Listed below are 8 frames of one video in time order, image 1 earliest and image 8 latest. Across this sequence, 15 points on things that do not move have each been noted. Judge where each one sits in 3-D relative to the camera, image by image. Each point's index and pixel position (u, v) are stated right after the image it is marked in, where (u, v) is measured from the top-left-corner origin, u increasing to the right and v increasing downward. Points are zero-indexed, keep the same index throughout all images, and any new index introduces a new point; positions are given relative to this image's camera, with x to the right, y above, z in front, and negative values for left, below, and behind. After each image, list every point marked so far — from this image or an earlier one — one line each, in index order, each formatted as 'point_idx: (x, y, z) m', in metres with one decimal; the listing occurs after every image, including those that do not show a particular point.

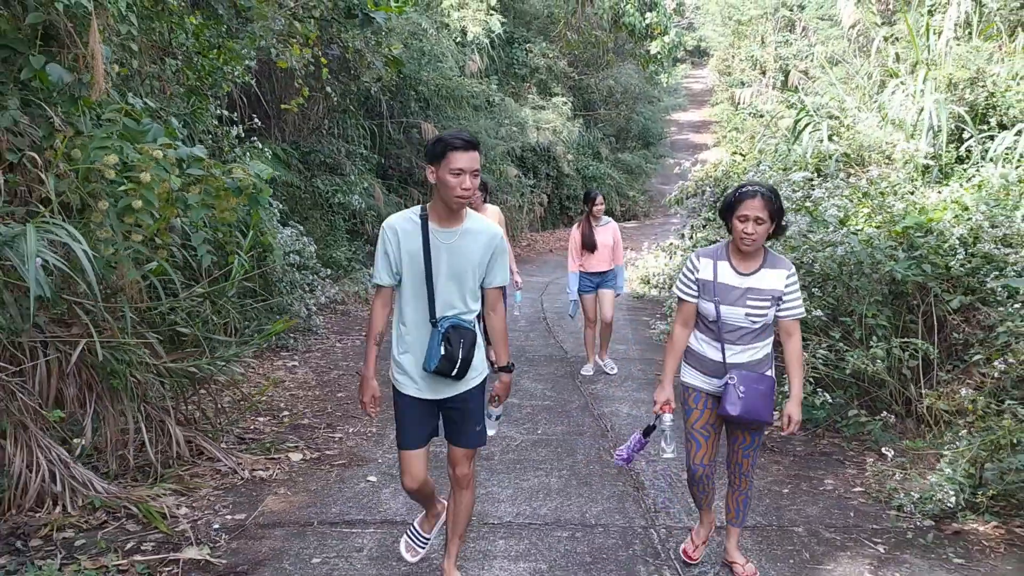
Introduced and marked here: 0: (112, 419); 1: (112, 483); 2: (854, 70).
0: (-1.7, -0.6, +3.8) m
1: (-1.7, -0.8, +3.7) m
2: (+3.9, +2.5, +10.2) m
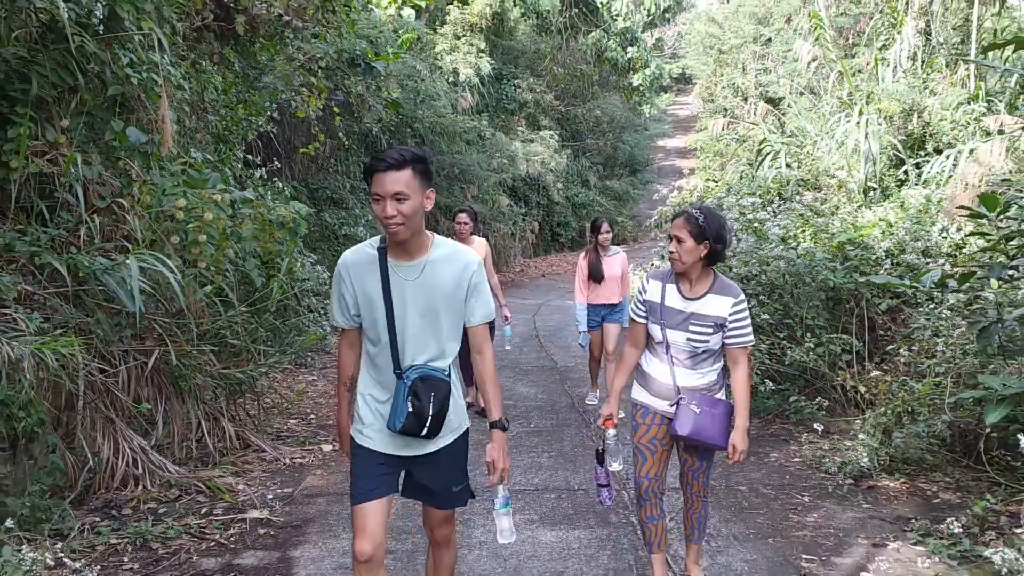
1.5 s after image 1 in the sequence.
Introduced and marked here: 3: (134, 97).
0: (-1.7, -0.7, +4.6) m
1: (-1.7, -0.9, +4.5) m
2: (+3.8, +2.4, +11.1) m
3: (-1.9, +1.0, +4.5) m
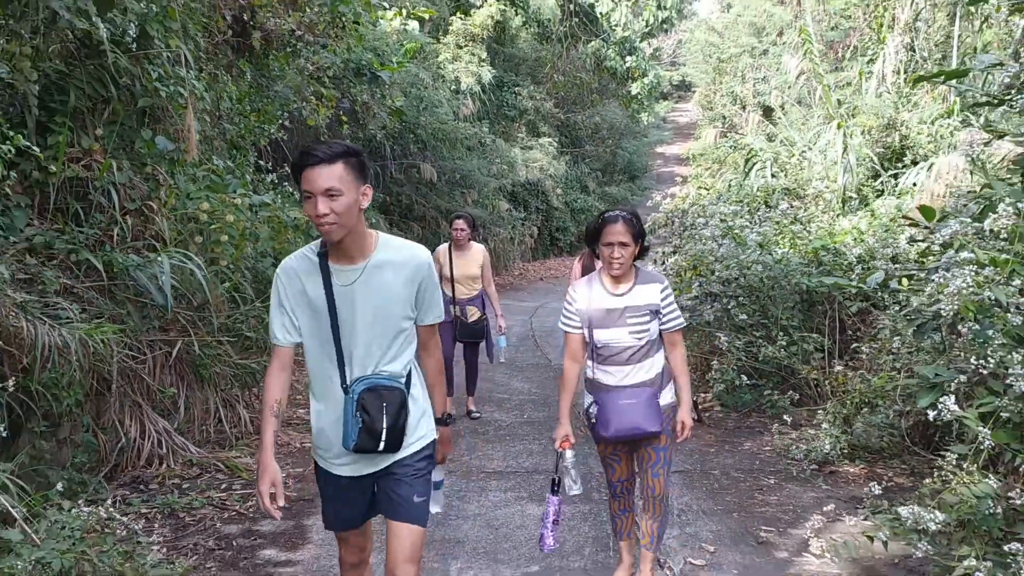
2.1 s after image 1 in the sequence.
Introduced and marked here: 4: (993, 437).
0: (-1.8, -0.6, +5.0) m
1: (-1.7, -0.9, +4.9) m
2: (+3.7, +2.3, +11.6) m
3: (-1.9, +1.0, +4.9) m
4: (+1.4, -0.4, +2.6) m
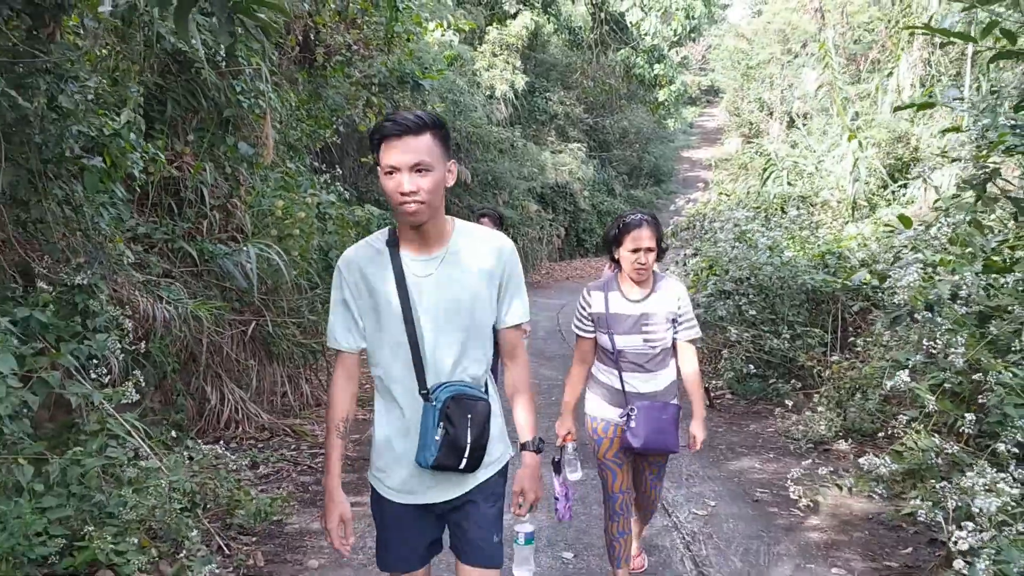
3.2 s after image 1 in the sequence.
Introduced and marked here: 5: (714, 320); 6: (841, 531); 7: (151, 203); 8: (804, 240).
0: (-1.6, -0.6, +5.7) m
1: (-1.5, -0.8, +5.6) m
2: (+4.2, +2.2, +12.1) m
3: (-1.7, +1.1, +5.6) m
4: (+1.6, -0.4, +3.3) m
5: (+1.6, -0.3, +7.1) m
6: (+1.4, -1.0, +3.8) m
7: (-2.1, +0.5, +5.3) m
8: (+2.4, +0.4, +7.3) m
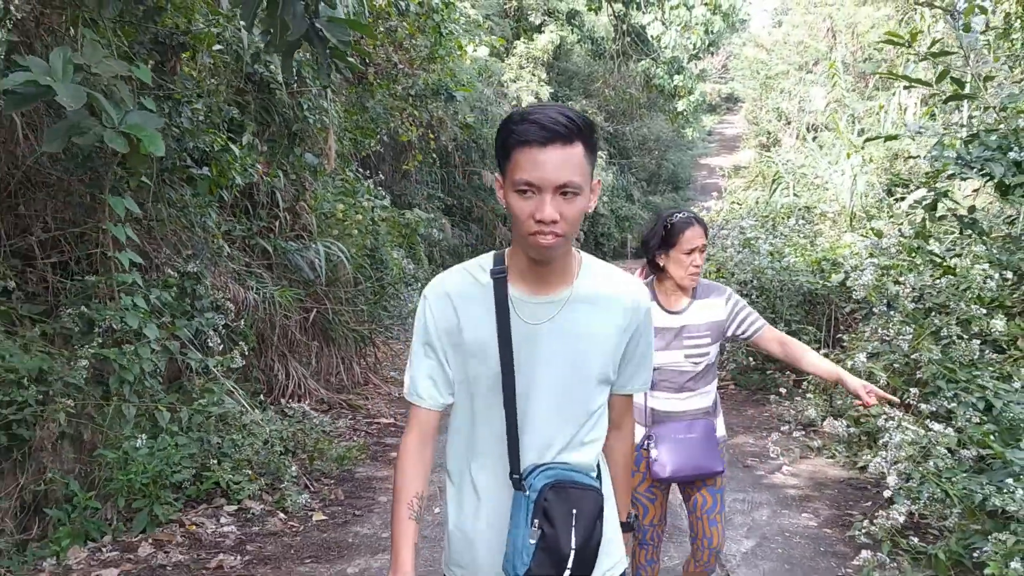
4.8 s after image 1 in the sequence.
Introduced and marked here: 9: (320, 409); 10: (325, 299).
0: (-1.4, -0.5, +6.6) m
1: (-1.3, -0.7, +6.5) m
2: (+4.6, +2.2, +12.8) m
3: (-1.5, +1.1, +6.5) m
4: (+1.7, -0.4, +4.0) m
5: (+1.8, -0.3, +7.9) m
6: (+1.6, -1.0, +4.6) m
7: (-1.9, +0.6, +6.1) m
8: (+2.6, +0.4, +8.1) m
9: (-1.3, -0.8, +6.1) m
10: (-1.3, -0.1, +6.3) m
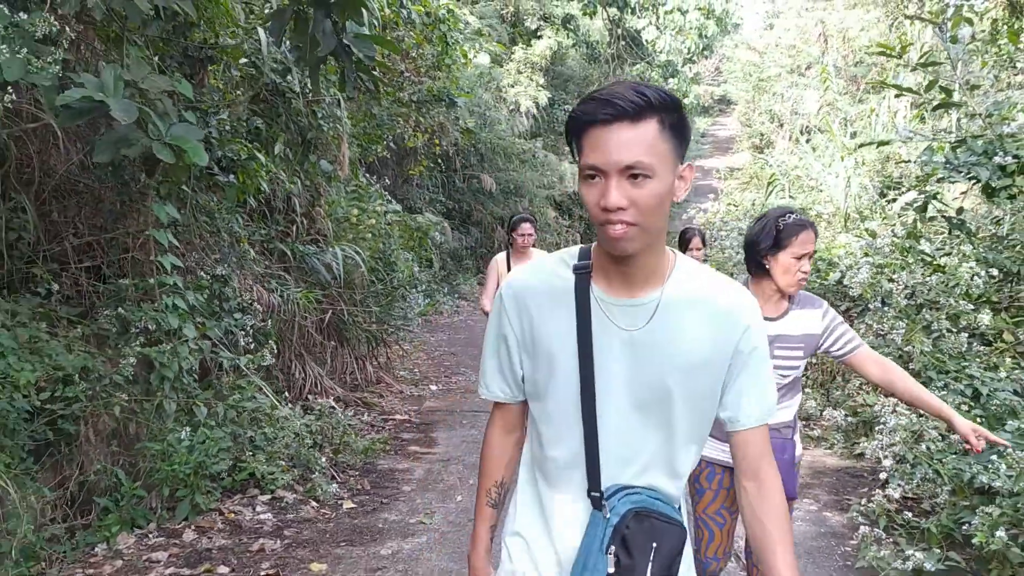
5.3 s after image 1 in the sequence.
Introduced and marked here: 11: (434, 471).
0: (-1.3, -0.5, +6.8) m
1: (-1.3, -0.8, +6.7) m
2: (+4.6, +2.2, +13.1) m
3: (-1.4, +1.1, +6.7) m
4: (+1.8, -0.4, +4.3) m
5: (+1.9, -0.3, +8.2) m
6: (+1.6, -1.0, +4.8) m
7: (-1.9, +0.6, +6.3) m
8: (+2.7, +0.4, +8.3) m
9: (-1.3, -0.9, +6.4) m
10: (-1.3, -0.1, +6.6) m
11: (-0.4, -1.0, +4.8) m
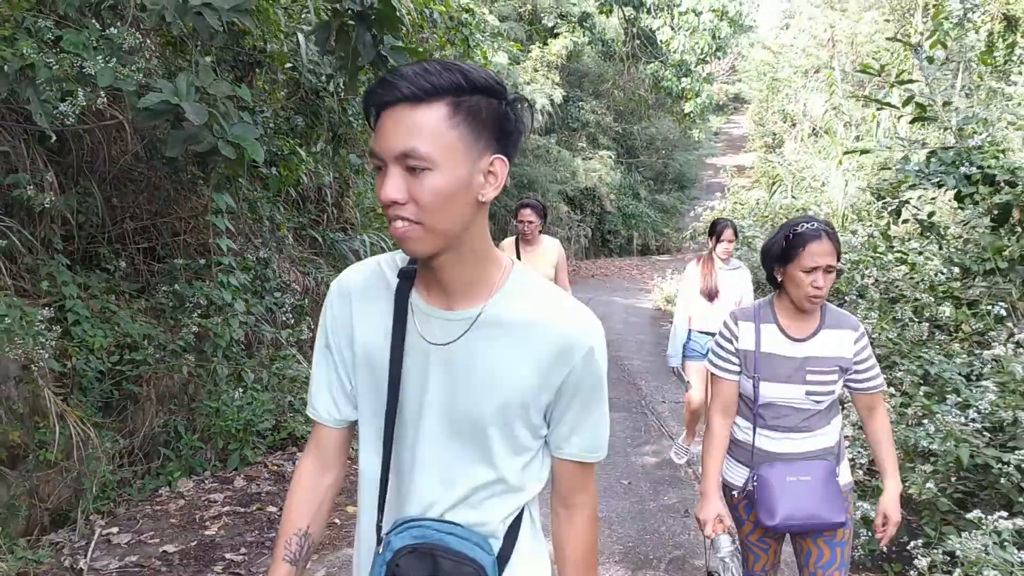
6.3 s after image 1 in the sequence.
0: (-1.2, -0.4, +7.3) m
1: (-1.2, -0.6, +7.2) m
2: (+4.8, +2.2, +13.6) m
3: (-1.3, +1.2, +7.2) m
4: (+1.8, -0.4, +4.8) m
5: (+2.0, -0.2, +8.6) m
6: (+1.7, -1.0, +5.3) m
7: (-1.8, +0.7, +6.9) m
8: (+2.8, +0.4, +8.8) m
9: (-1.2, -0.7, +6.9) m
10: (-1.2, 0.0, +7.1) m
11: (-0.4, -0.9, +5.4) m
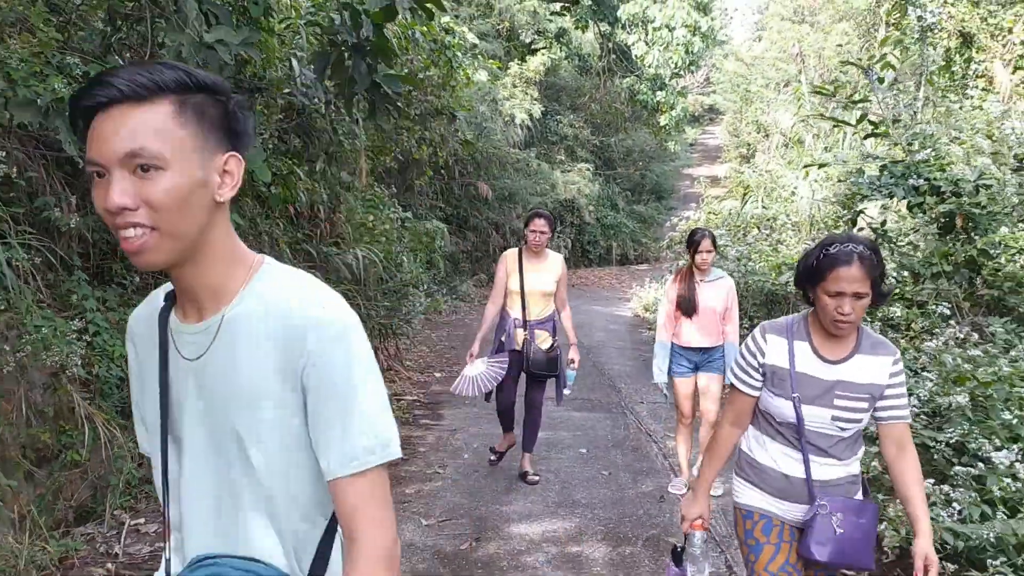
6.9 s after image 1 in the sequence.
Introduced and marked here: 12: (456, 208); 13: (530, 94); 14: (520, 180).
0: (-1.3, -0.5, +7.7) m
1: (-1.3, -0.7, +7.6) m
2: (+4.5, +2.1, +14.1) m
3: (-1.4, +1.1, +7.6) m
4: (+1.8, -0.4, +5.2) m
5: (+1.9, -0.3, +9.1) m
6: (+1.6, -1.0, +5.7) m
7: (-1.9, +0.6, +7.2) m
8: (+2.7, +0.4, +9.3) m
9: (-1.3, -0.8, +7.3) m
10: (-1.3, -0.1, +7.4) m
11: (-0.4, -1.0, +5.7) m
12: (-1.0, +1.5, +16.2) m
13: (+0.4, +3.9, +17.8) m
14: (+0.2, +2.1, +17.2) m
